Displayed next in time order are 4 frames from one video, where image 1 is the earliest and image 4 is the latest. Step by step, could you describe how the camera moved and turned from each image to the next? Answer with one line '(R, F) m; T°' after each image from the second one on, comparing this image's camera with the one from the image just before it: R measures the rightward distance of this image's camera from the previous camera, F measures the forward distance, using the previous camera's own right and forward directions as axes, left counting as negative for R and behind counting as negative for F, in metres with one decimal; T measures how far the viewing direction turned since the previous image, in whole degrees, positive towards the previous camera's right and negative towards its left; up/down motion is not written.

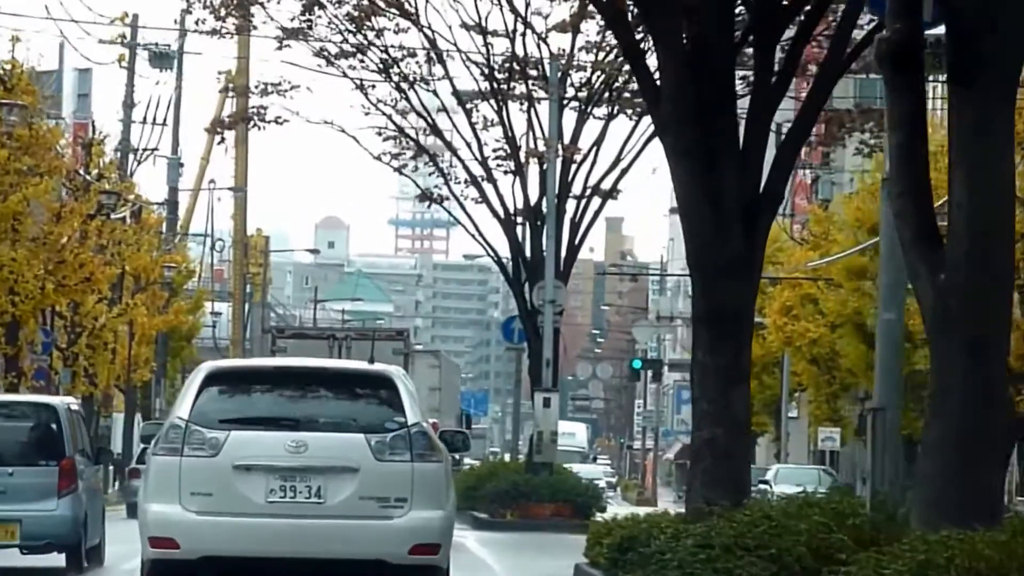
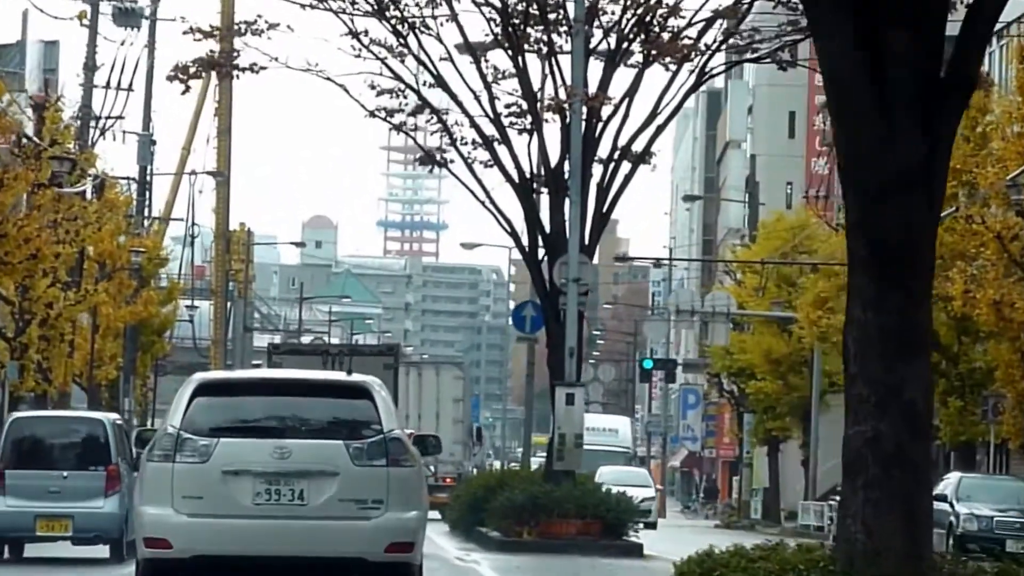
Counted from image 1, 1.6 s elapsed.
(-0.4, +5.0) m; 0°
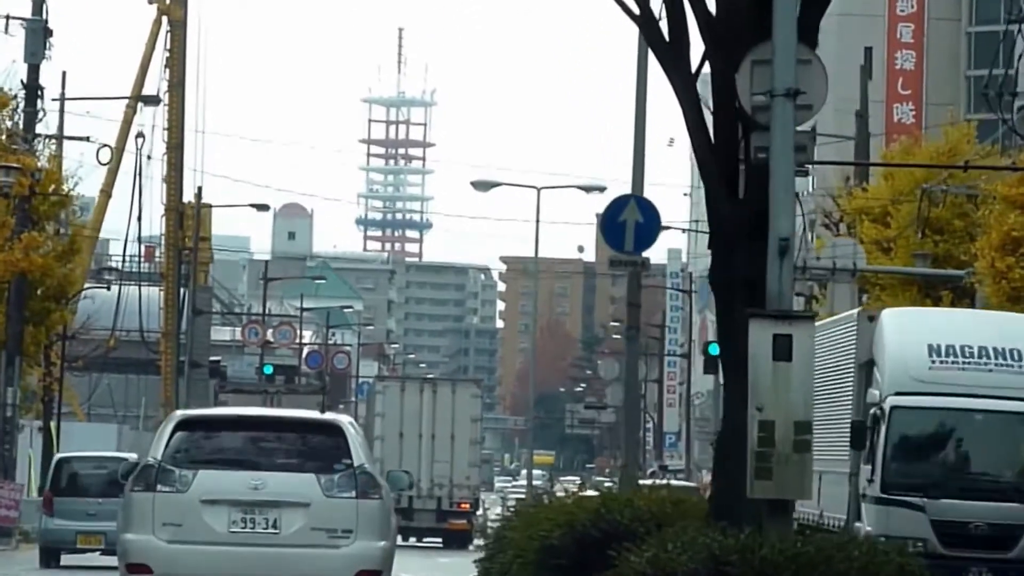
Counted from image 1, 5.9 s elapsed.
(-1.1, +14.4) m; +1°
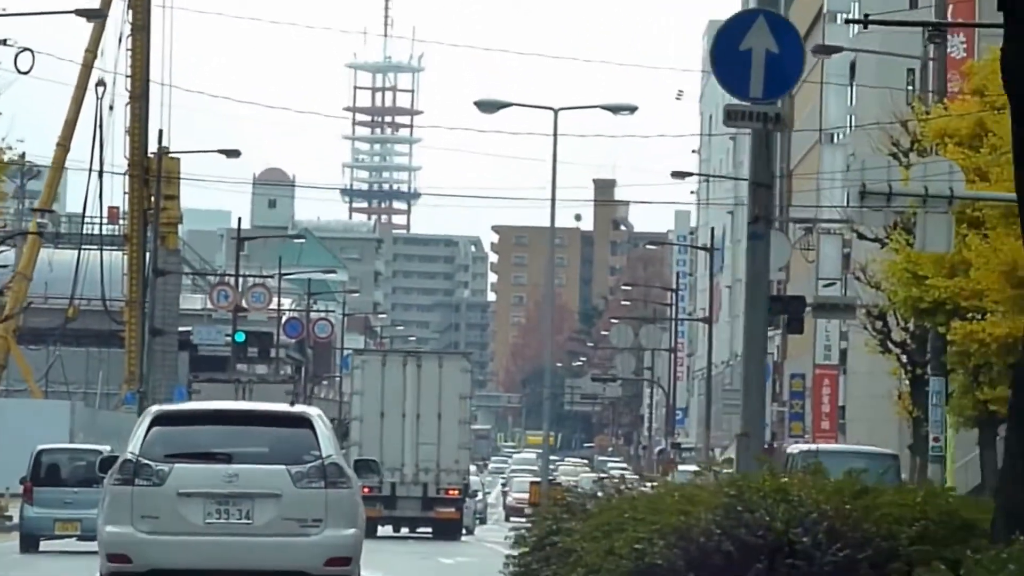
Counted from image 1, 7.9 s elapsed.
(-0.4, +6.9) m; 0°
